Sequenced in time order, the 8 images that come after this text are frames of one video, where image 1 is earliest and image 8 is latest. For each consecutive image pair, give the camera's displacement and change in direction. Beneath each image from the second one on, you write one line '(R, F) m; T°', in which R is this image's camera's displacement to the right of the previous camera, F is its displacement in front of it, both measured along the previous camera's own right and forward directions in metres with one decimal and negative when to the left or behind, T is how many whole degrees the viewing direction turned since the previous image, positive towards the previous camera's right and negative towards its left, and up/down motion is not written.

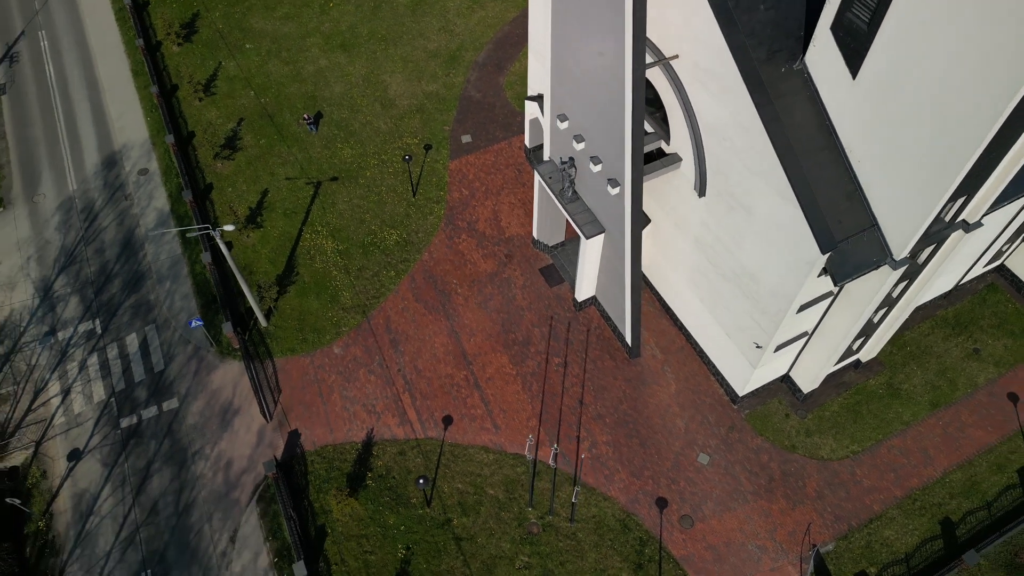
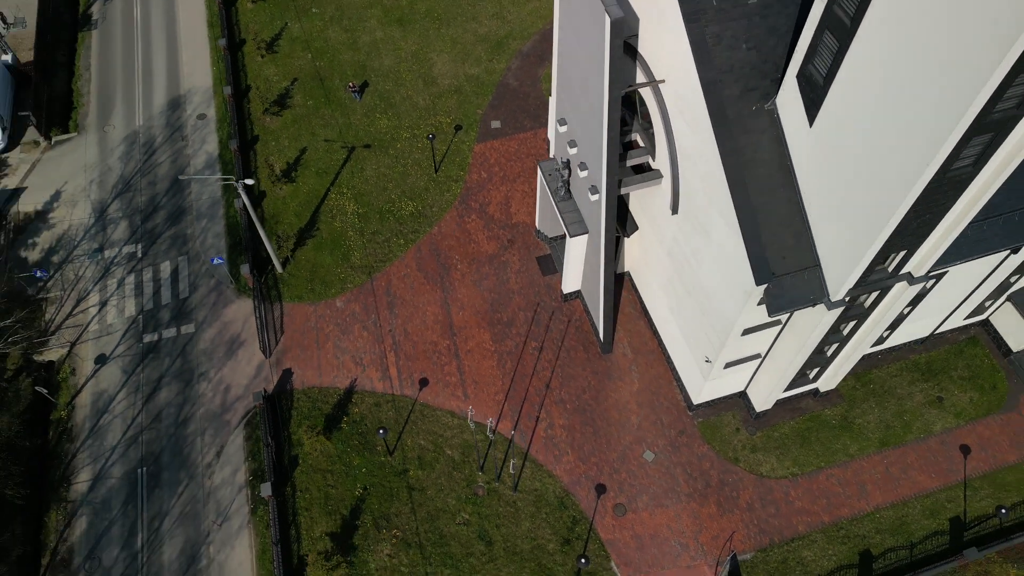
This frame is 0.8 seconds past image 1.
(+3.1, -1.9) m; -5°
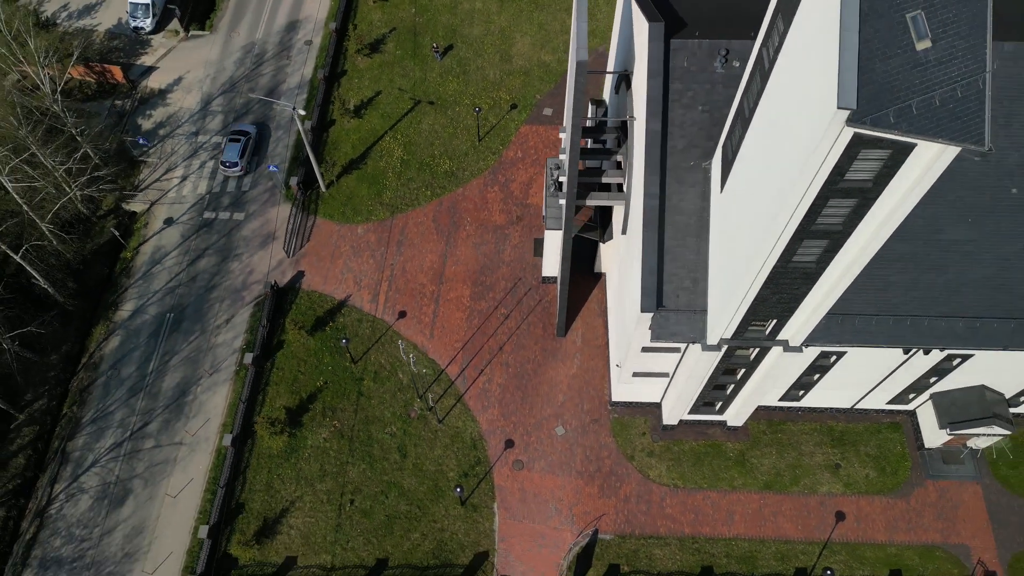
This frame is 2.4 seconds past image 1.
(+6.0, -3.7) m; -9°
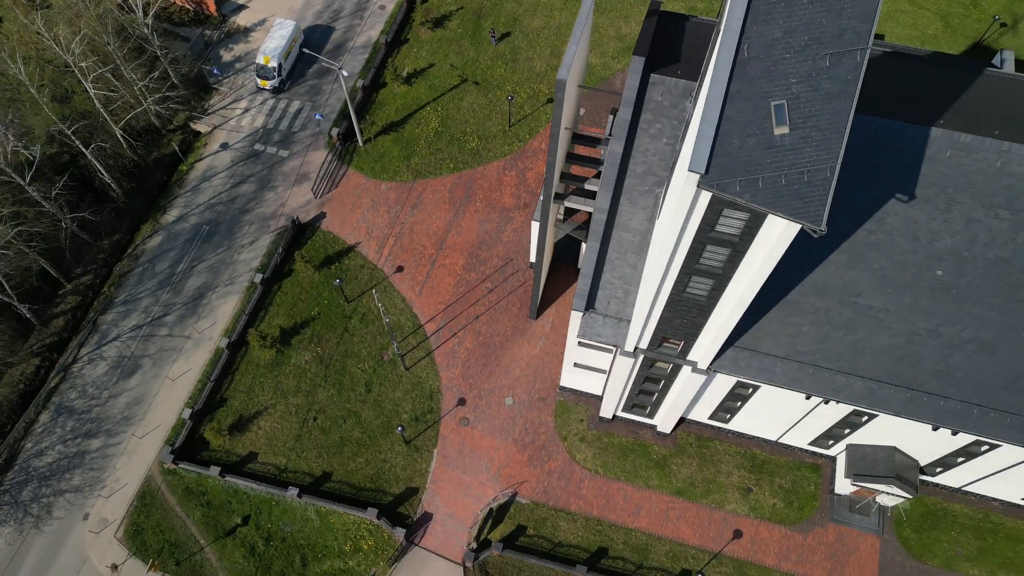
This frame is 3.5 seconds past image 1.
(+4.5, -3.0) m; -6°
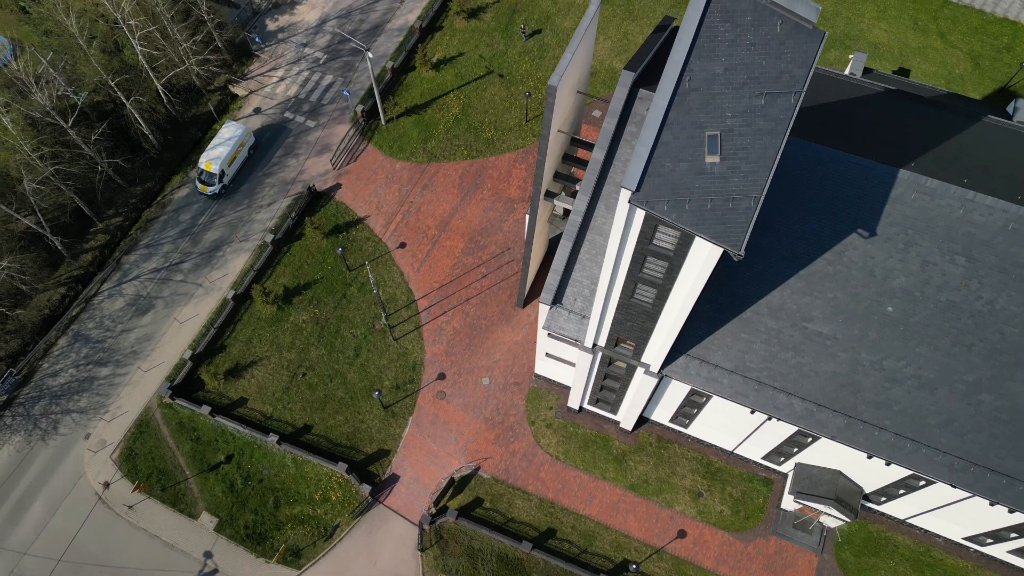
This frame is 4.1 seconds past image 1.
(+2.6, -1.7) m; -3°
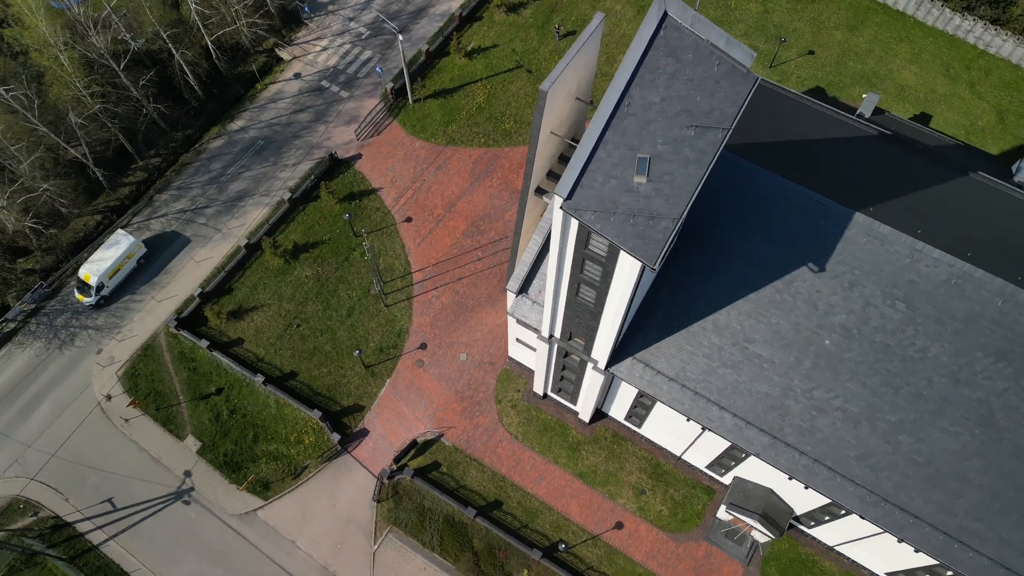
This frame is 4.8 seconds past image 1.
(+3.2, -2.0) m; -4°
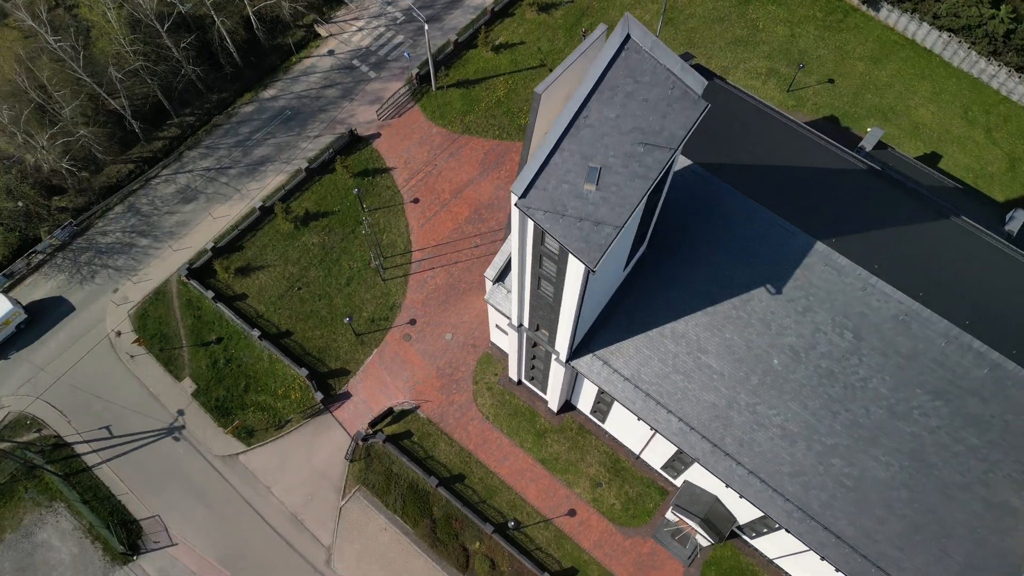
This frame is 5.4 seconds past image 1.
(+2.7, -1.7) m; -3°
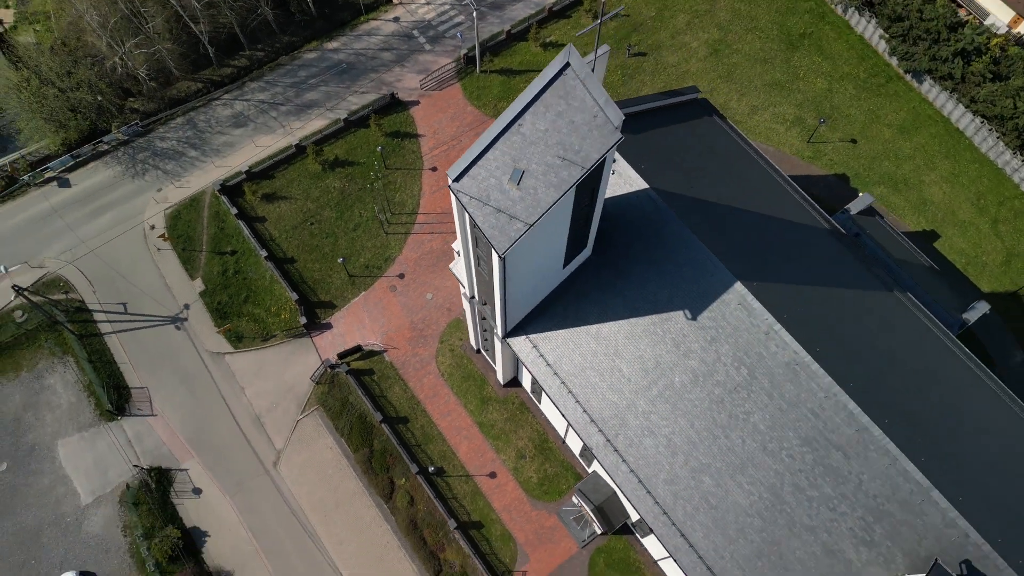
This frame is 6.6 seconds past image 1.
(+5.4, -3.3) m; -5°
